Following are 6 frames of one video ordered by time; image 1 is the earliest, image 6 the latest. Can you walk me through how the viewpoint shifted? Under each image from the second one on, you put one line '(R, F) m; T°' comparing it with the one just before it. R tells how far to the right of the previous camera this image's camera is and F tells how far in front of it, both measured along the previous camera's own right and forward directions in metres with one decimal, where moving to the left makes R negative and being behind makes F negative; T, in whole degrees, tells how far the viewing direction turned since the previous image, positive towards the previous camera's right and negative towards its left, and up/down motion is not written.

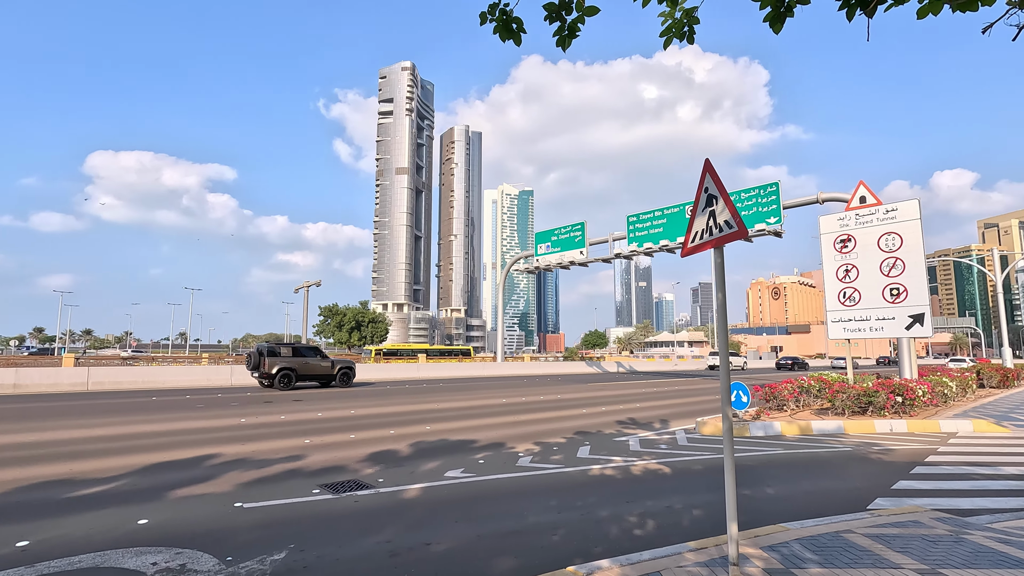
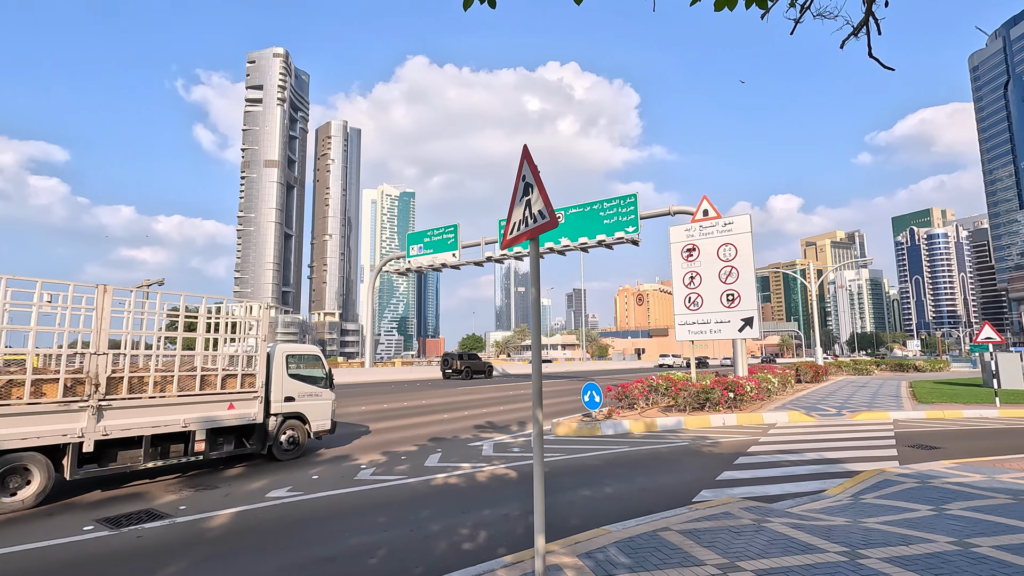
(+0.6, +0.4) m; +13°
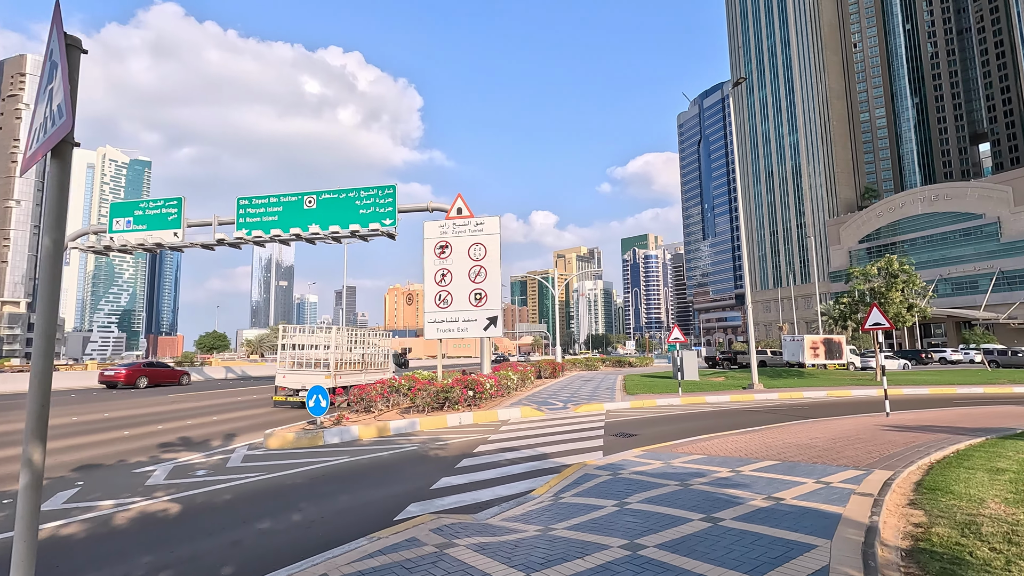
(+1.0, +0.9) m; +24°
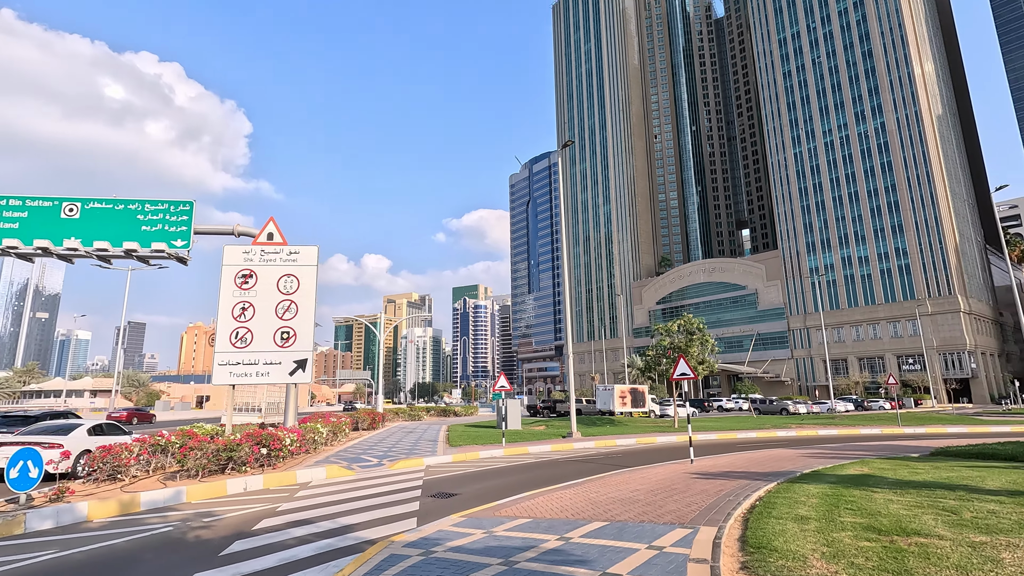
(+0.3, +1.1) m; +18°
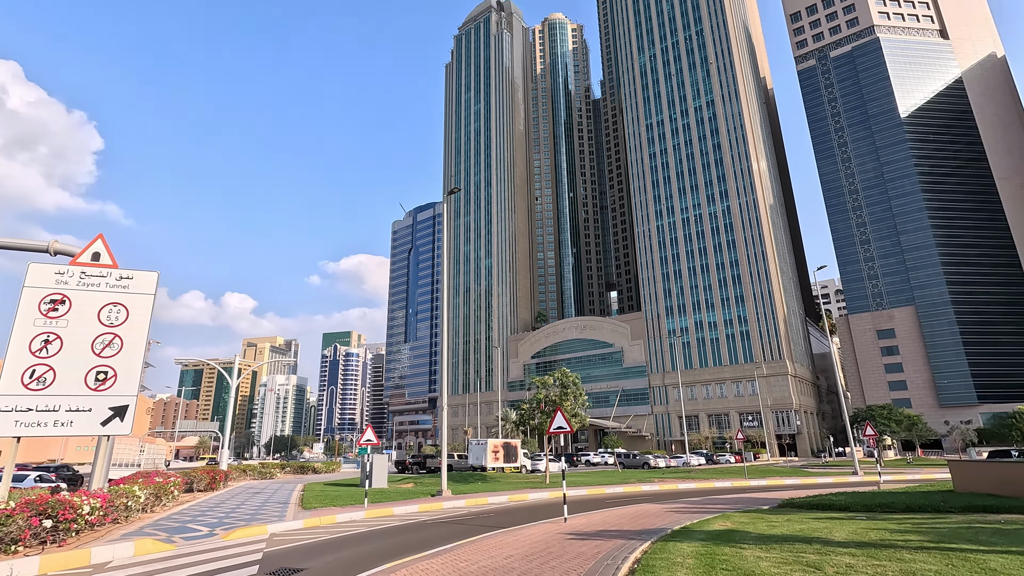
(0.0, +0.7) m; +13°
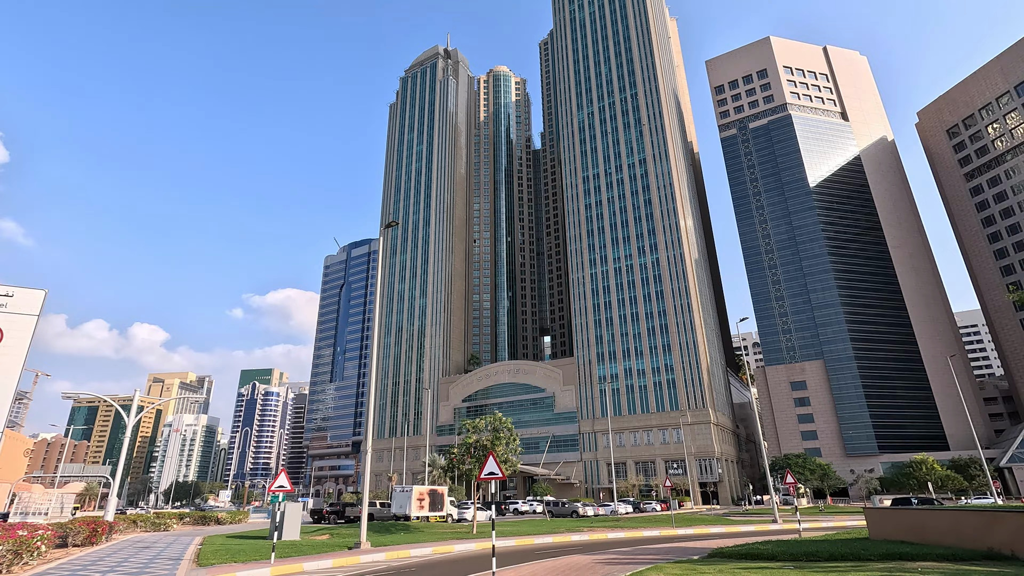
(0.0, +0.4) m; +7°
